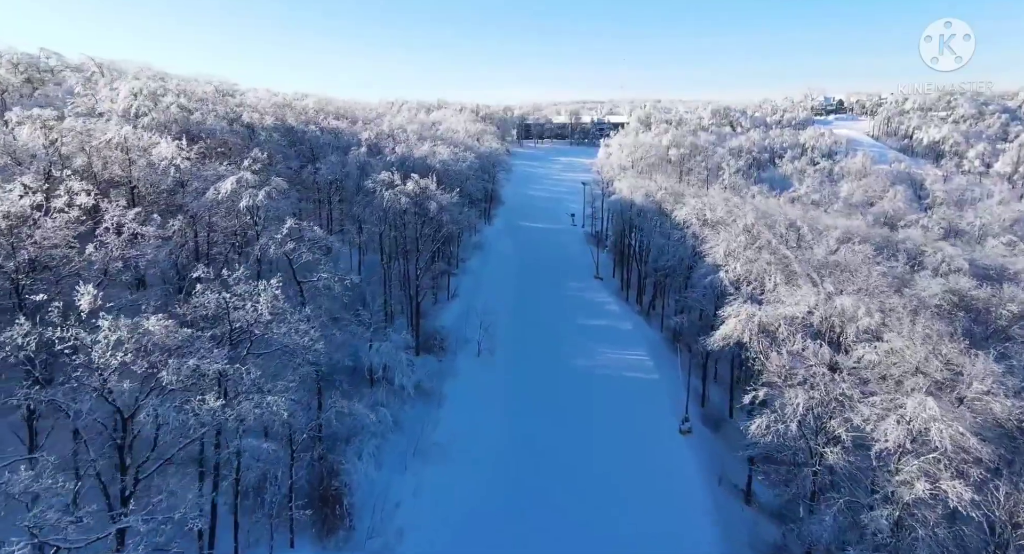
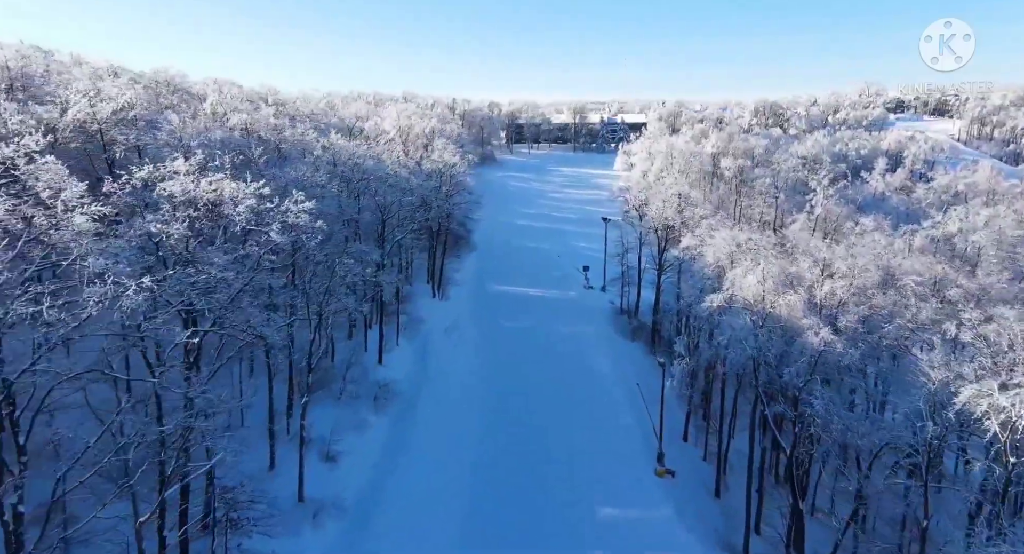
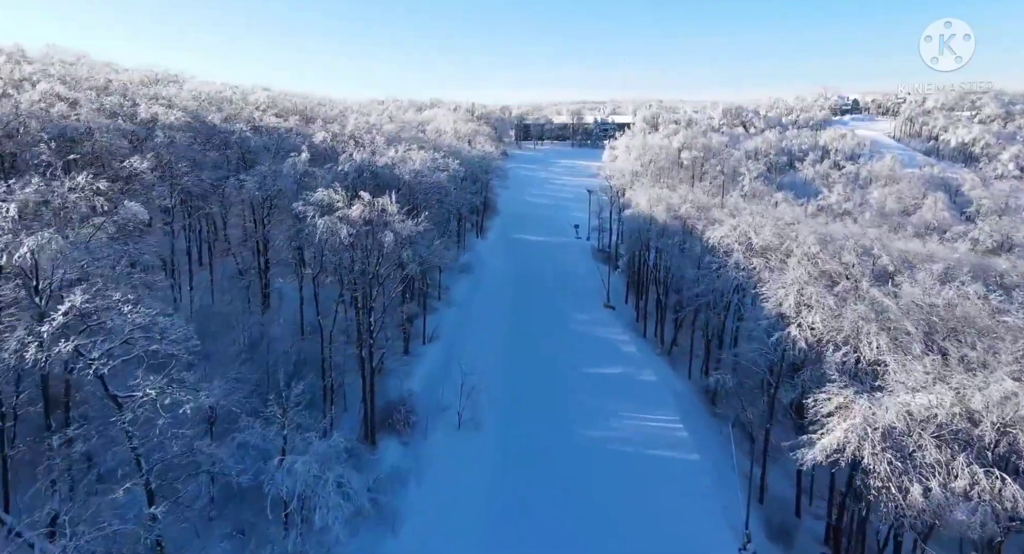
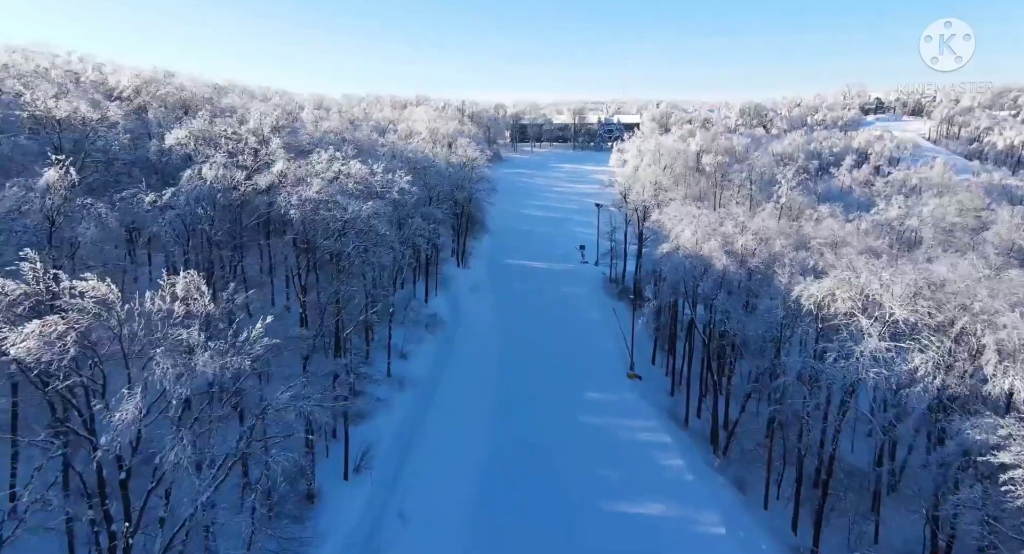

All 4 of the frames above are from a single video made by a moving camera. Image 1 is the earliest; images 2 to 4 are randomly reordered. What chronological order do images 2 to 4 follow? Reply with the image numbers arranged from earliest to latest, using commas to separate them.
3, 4, 2
